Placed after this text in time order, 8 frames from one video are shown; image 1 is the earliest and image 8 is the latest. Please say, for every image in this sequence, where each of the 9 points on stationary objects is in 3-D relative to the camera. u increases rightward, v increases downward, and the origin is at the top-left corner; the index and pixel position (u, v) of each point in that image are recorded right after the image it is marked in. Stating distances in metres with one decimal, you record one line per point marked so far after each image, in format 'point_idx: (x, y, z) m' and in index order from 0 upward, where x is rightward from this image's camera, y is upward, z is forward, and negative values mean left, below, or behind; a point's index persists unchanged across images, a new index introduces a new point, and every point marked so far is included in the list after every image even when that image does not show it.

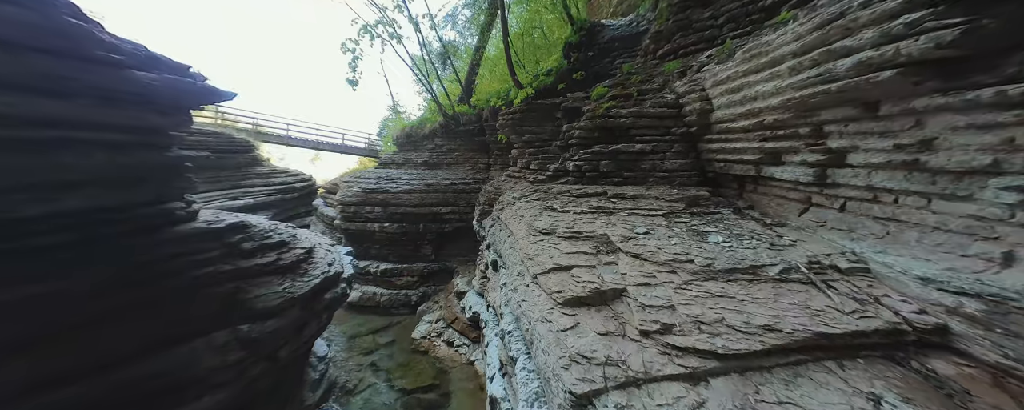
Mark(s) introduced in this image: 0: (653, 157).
0: (+2.4, +0.8, +4.6) m
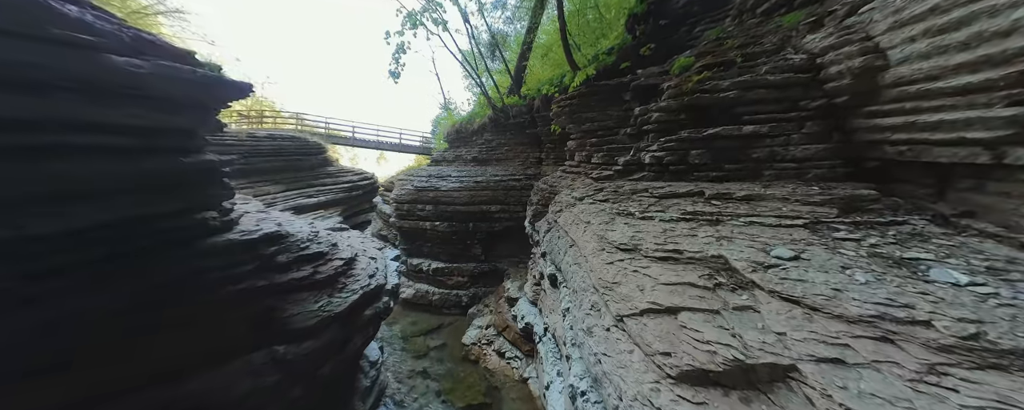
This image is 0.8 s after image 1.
0: (+3.3, +0.8, +3.4) m
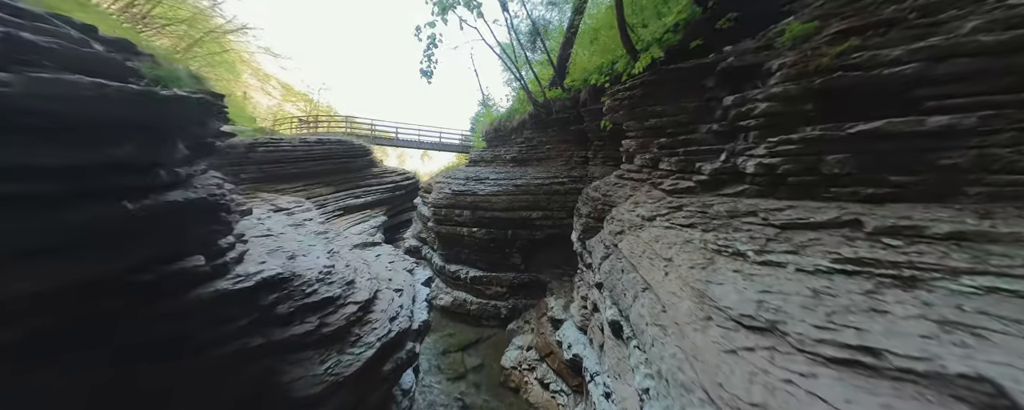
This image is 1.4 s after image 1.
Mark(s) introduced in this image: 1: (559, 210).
0: (+3.7, +0.5, +2.1) m
1: (+1.3, -0.1, +7.6) m
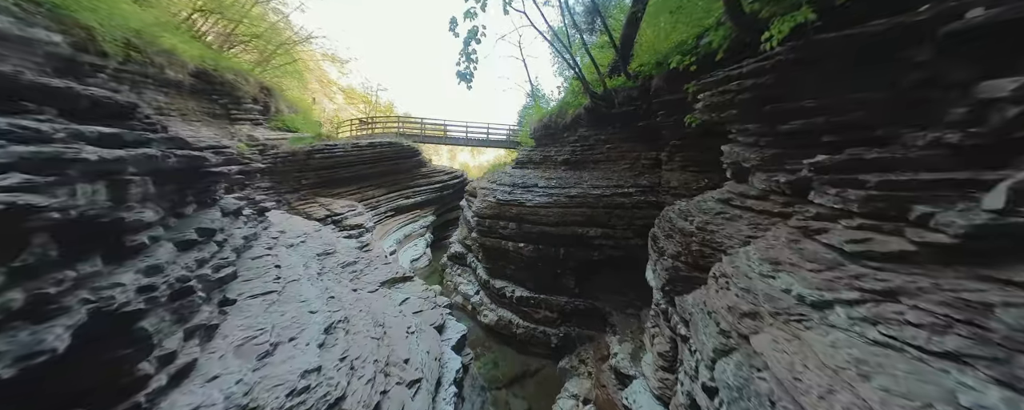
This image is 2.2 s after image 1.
0: (+4.0, -0.1, +0.3) m
1: (+2.6, -0.5, +6.2) m
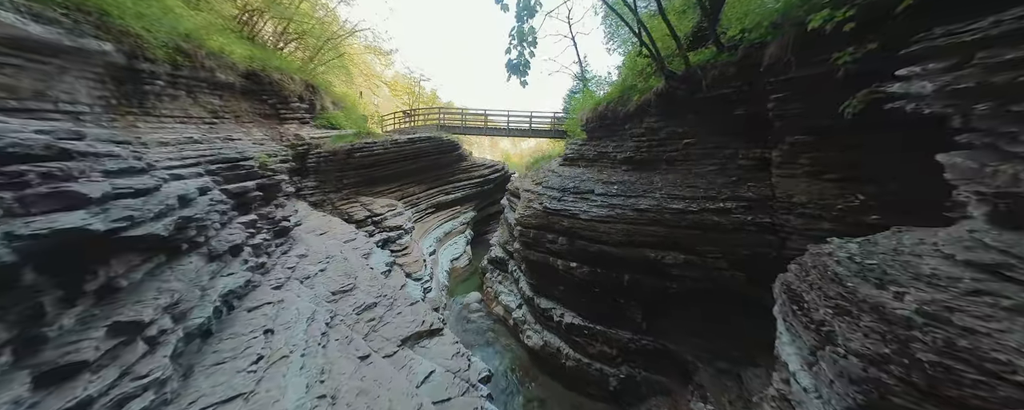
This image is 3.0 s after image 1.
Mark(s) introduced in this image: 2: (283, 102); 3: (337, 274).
0: (+4.1, -0.8, -1.4) m
1: (+3.5, -0.9, +4.6) m
2: (-9.7, +4.3, +11.2) m
3: (-2.7, -1.1, +4.1) m
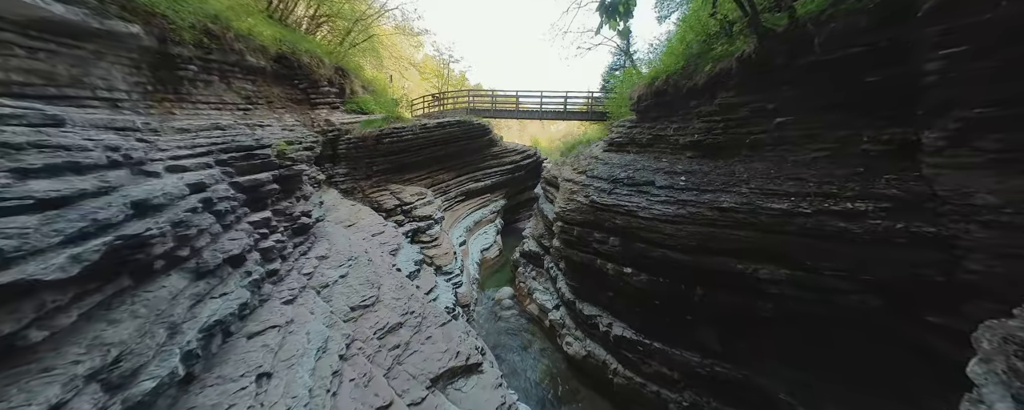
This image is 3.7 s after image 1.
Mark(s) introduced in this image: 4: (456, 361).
0: (+4.2, -1.1, -2.6) m
1: (+4.2, -0.9, +3.4) m
2: (-8.2, +4.9, +11.0) m
3: (-2.0, -1.0, +3.5) m
4: (-0.6, -1.8, +3.0) m
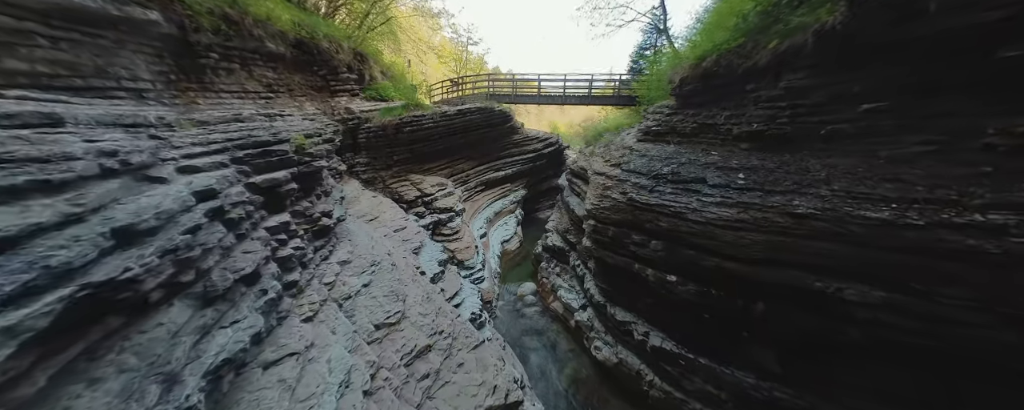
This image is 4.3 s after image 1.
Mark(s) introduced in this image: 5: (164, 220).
0: (+4.2, -1.6, -3.2) m
1: (+4.6, -1.0, +2.8) m
2: (-7.3, +5.3, +10.8) m
3: (-1.6, -1.1, +3.2) m
4: (-0.2, -1.9, +2.7) m
5: (-2.1, -0.1, +1.6) m
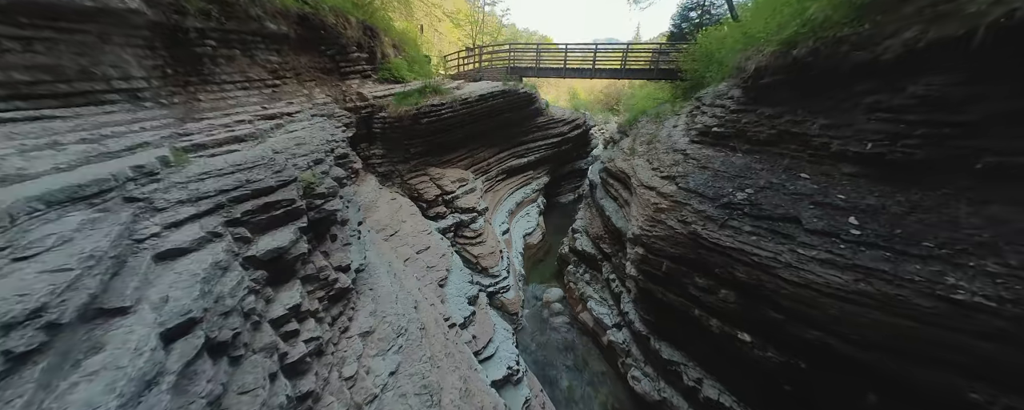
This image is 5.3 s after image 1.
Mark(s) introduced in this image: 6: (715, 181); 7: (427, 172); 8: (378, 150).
0: (+4.4, -3.2, -3.9) m
1: (+5.2, -1.9, +2.0) m
2: (-6.2, +5.5, +9.7) m
3: (-1.0, -1.8, +2.7) m
4: (+0.3, -2.7, +2.2) m
5: (-1.7, -1.0, +1.1) m
6: (+3.9, +0.5, +5.0) m
7: (-3.0, +1.2, +9.5) m
8: (-4.4, +1.7, +8.8) m
